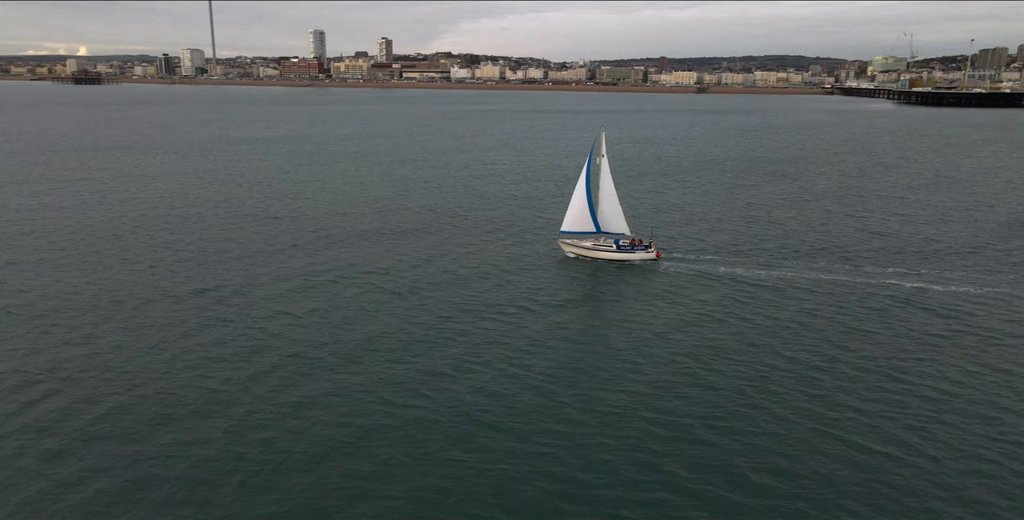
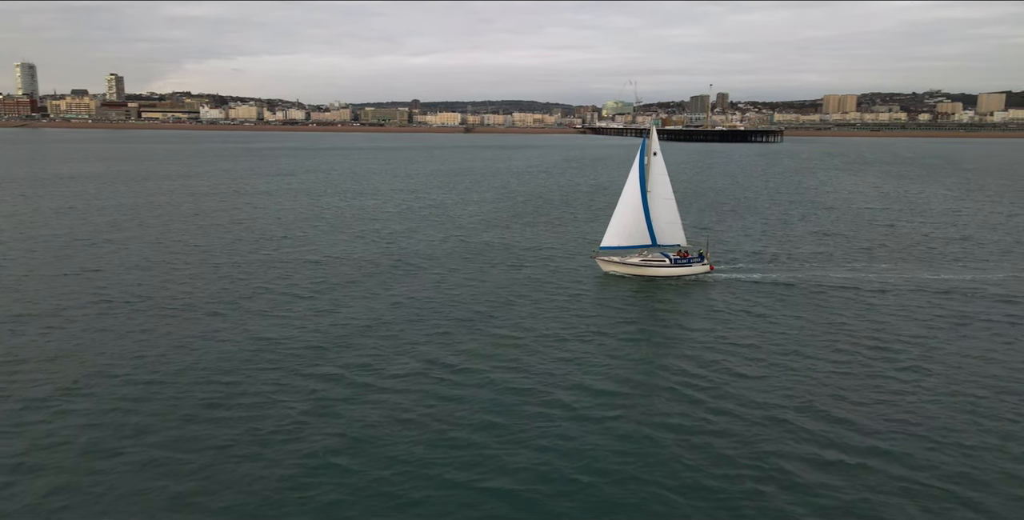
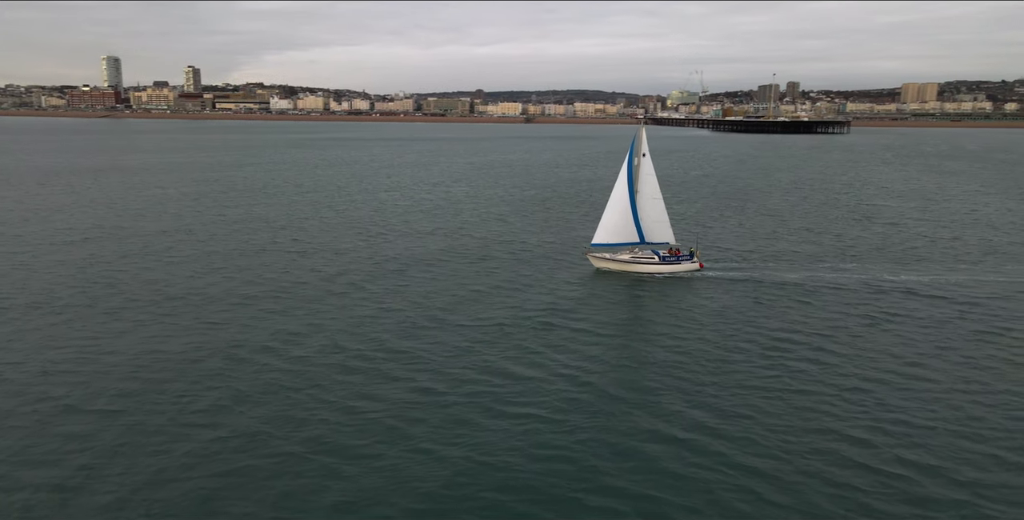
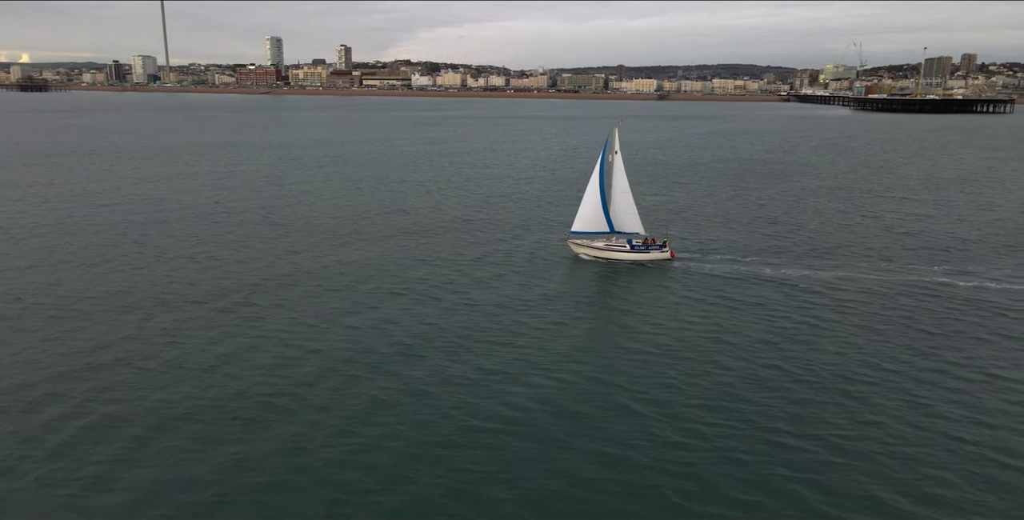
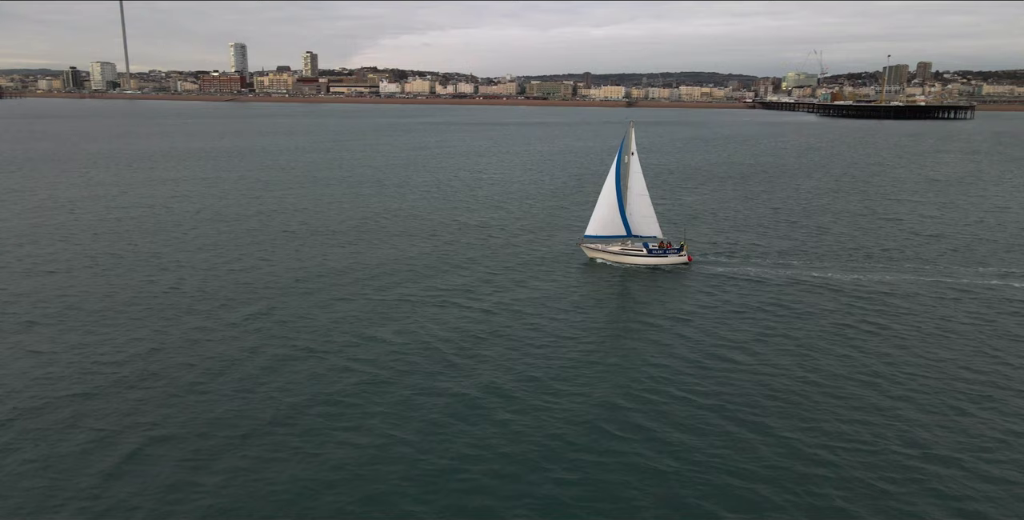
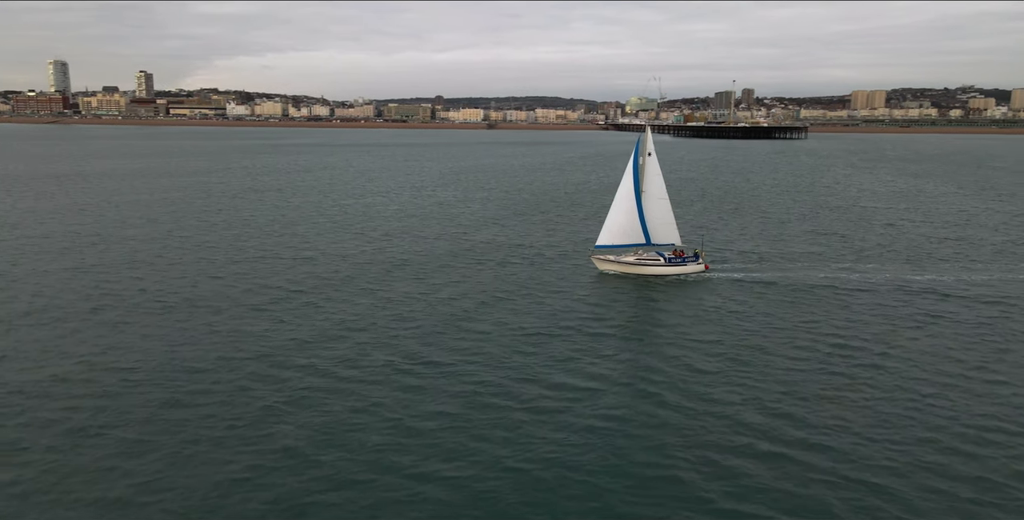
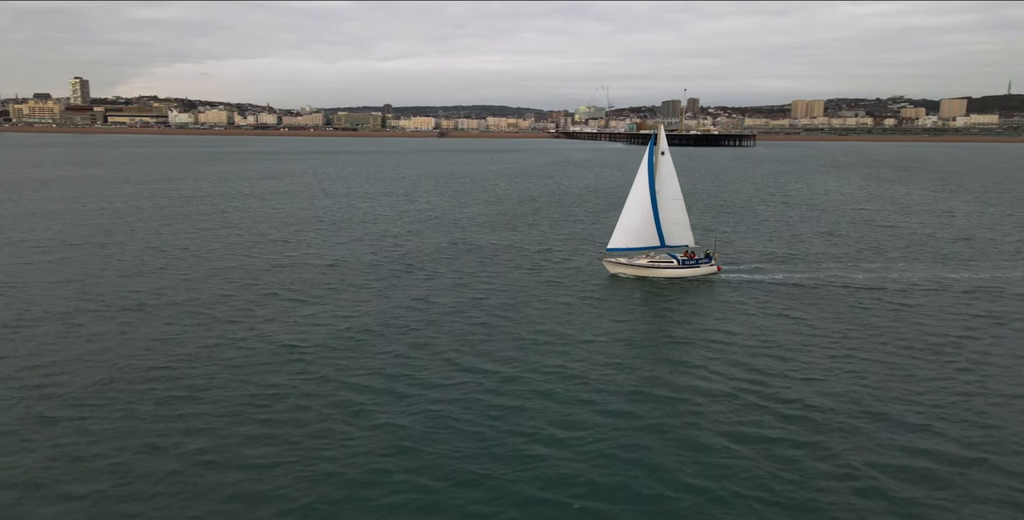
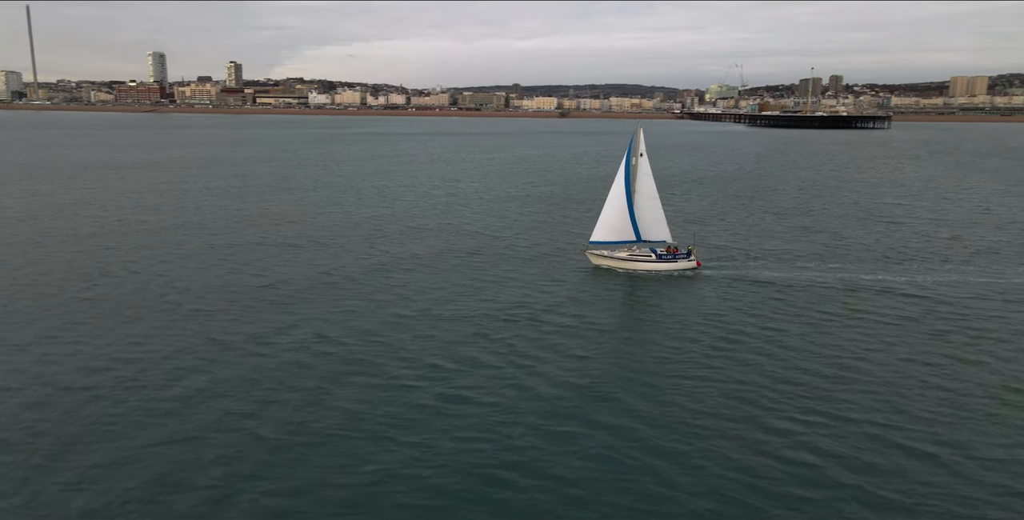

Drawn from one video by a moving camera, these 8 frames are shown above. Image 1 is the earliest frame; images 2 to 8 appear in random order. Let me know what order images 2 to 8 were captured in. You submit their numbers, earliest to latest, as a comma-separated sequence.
4, 5, 8, 3, 6, 2, 7
